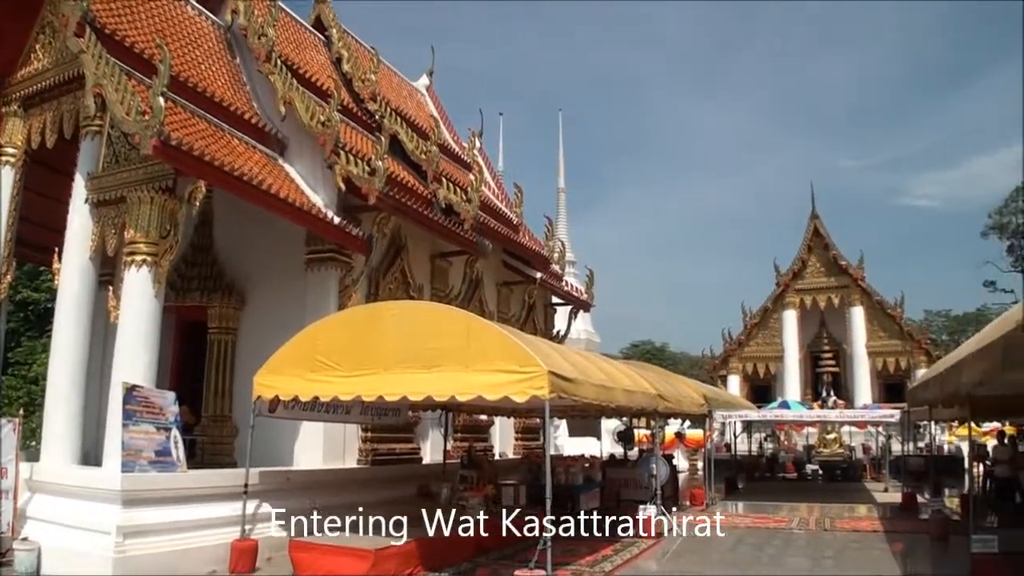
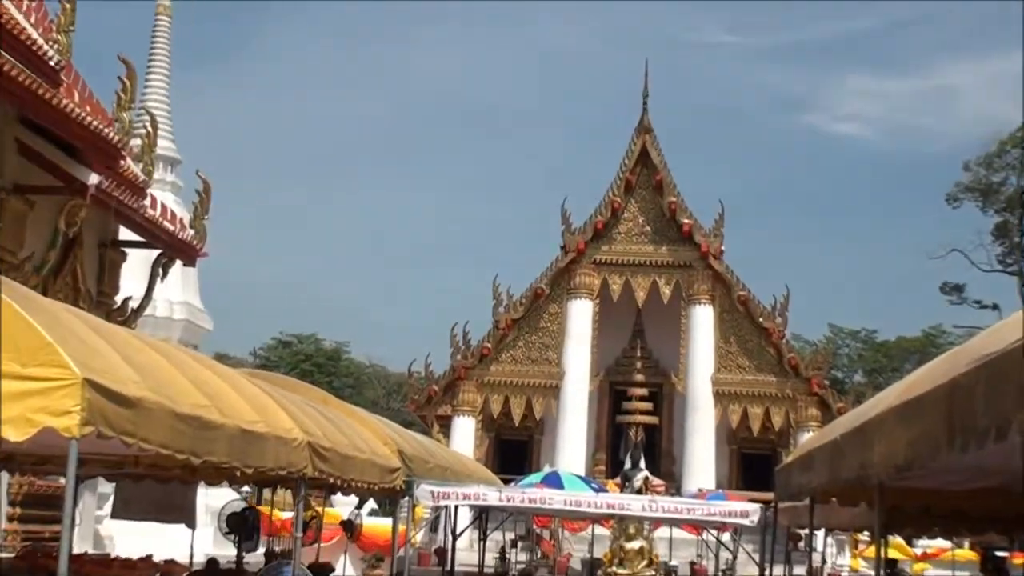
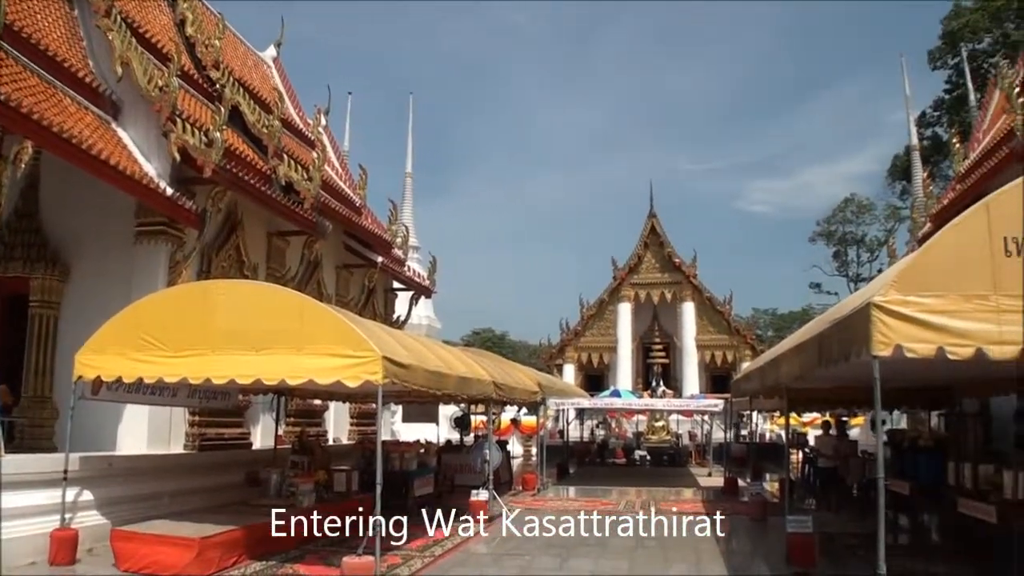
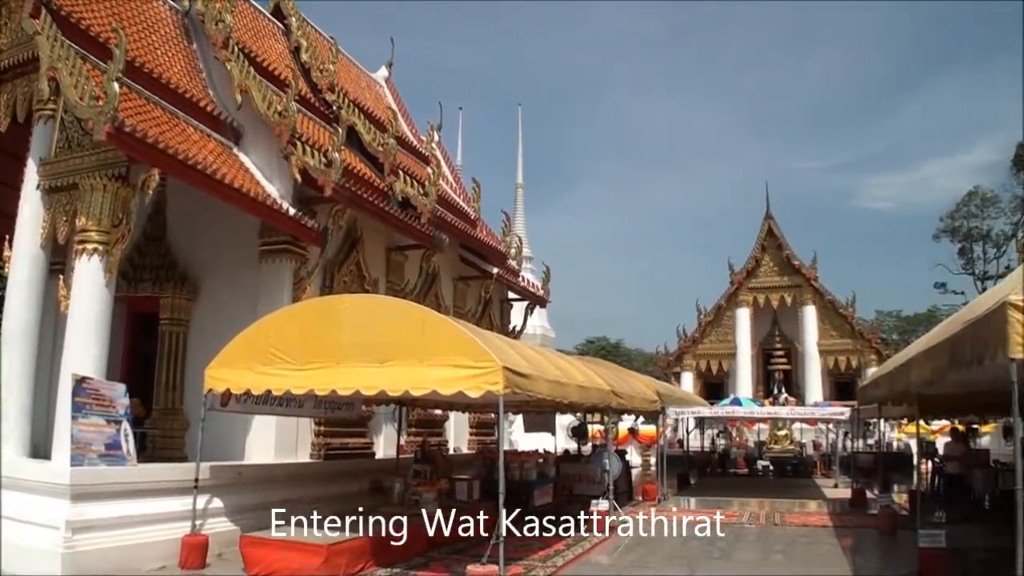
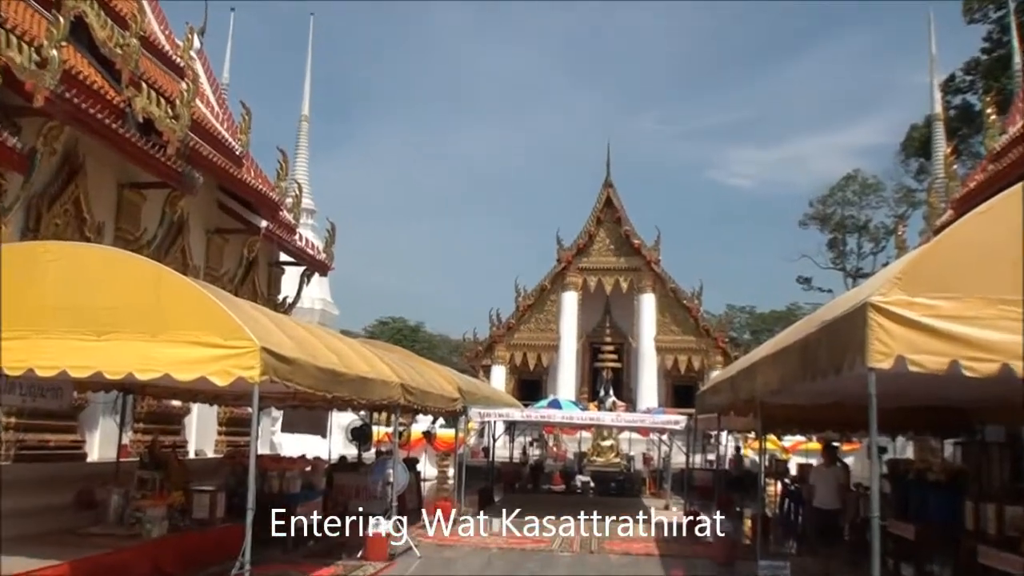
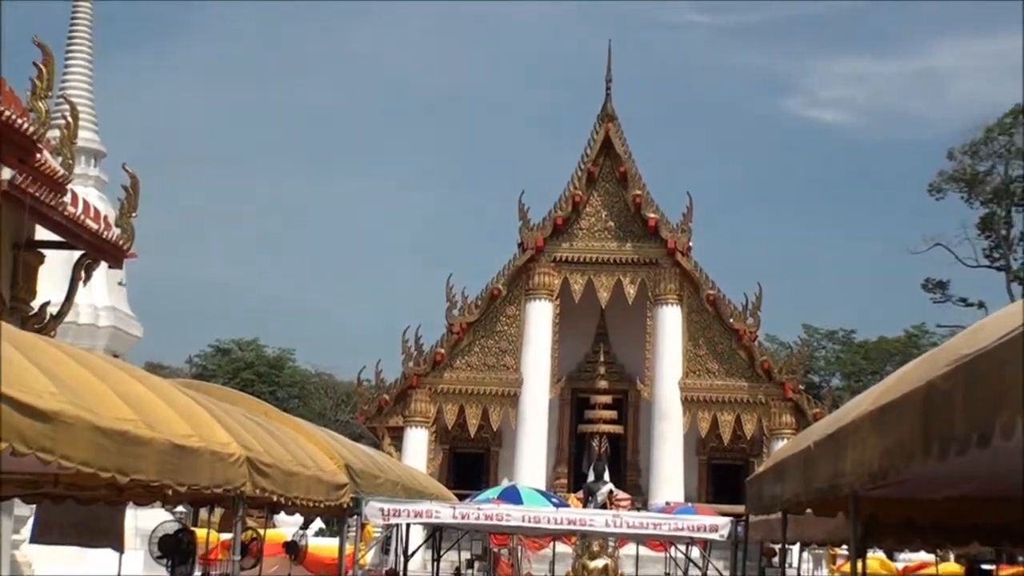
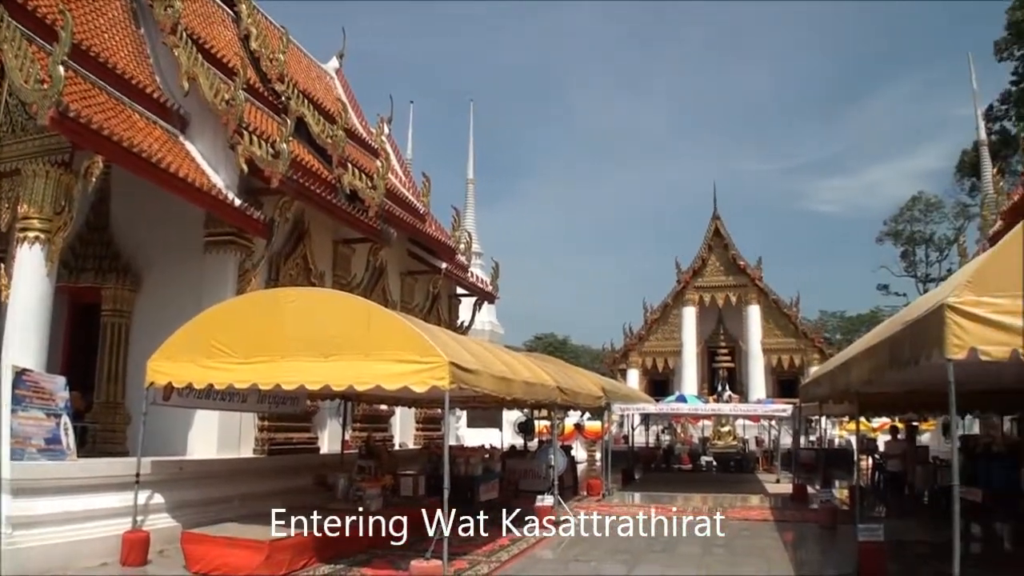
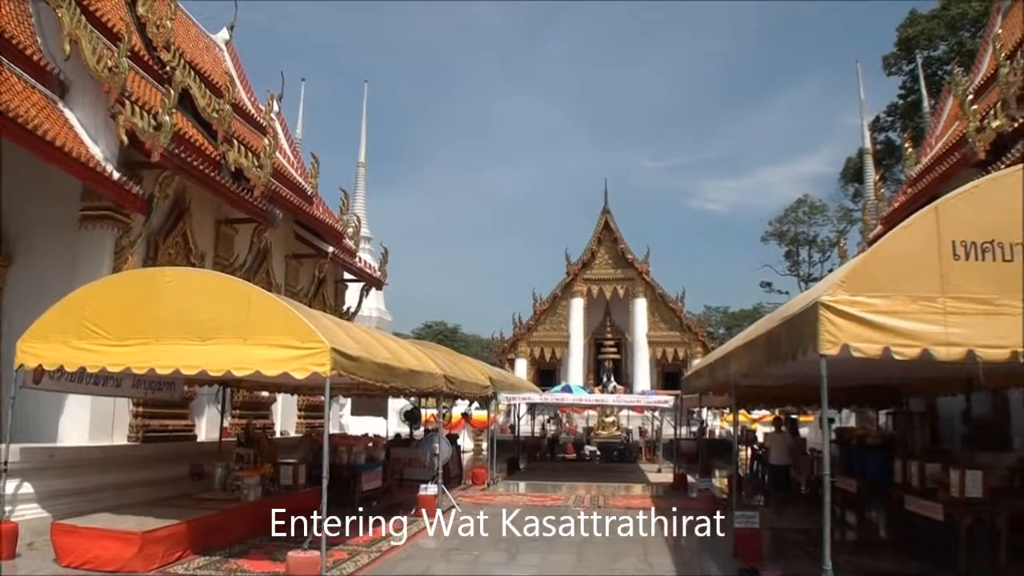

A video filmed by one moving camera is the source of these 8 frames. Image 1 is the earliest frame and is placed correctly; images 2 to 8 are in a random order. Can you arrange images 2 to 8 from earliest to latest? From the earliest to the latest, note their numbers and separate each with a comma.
4, 7, 3, 8, 5, 2, 6
